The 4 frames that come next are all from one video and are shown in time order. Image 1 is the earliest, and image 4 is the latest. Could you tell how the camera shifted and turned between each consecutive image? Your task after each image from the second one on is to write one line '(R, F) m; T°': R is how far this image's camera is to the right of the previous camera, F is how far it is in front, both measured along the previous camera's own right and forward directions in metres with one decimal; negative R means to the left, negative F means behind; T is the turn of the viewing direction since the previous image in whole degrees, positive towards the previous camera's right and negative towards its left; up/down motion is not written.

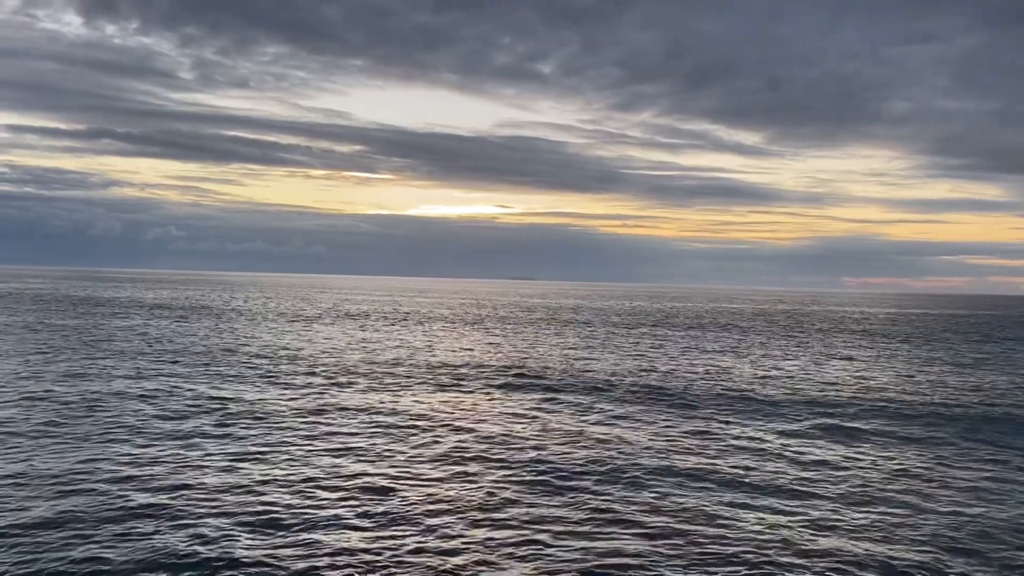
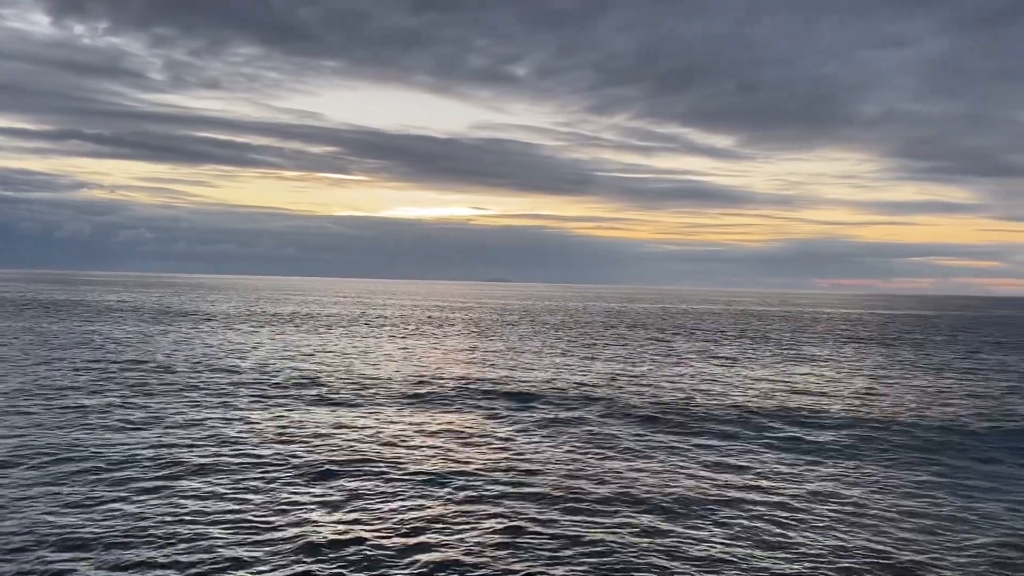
(+1.3, +2.9) m; +2°
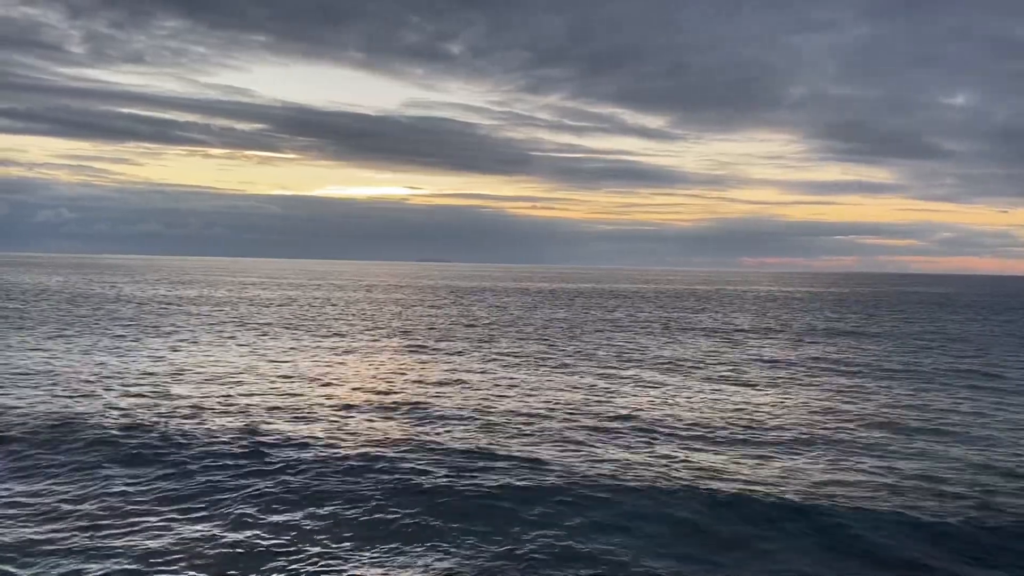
(-21.2, -3.8) m; +5°
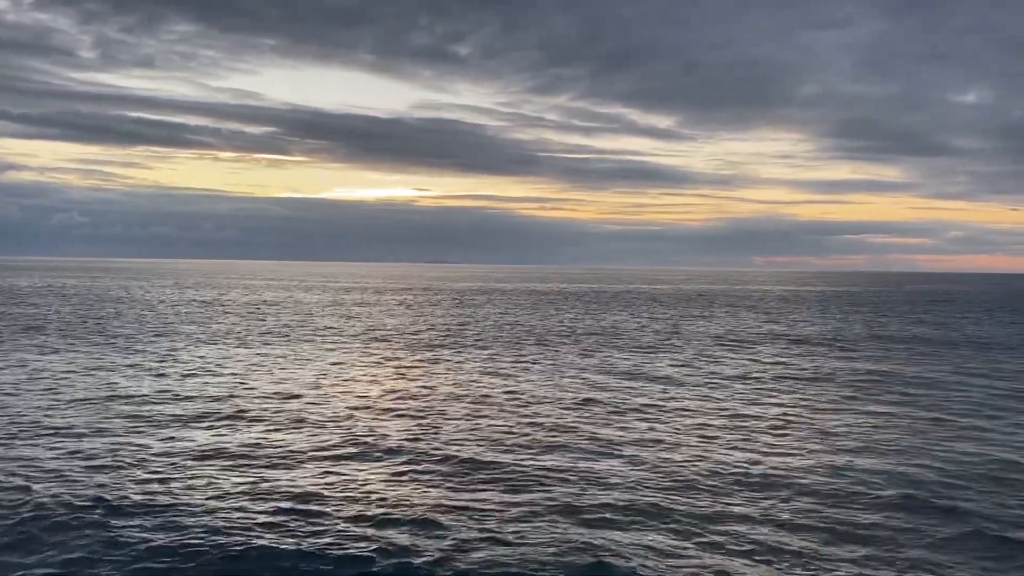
(-8.1, -0.7) m; -1°
